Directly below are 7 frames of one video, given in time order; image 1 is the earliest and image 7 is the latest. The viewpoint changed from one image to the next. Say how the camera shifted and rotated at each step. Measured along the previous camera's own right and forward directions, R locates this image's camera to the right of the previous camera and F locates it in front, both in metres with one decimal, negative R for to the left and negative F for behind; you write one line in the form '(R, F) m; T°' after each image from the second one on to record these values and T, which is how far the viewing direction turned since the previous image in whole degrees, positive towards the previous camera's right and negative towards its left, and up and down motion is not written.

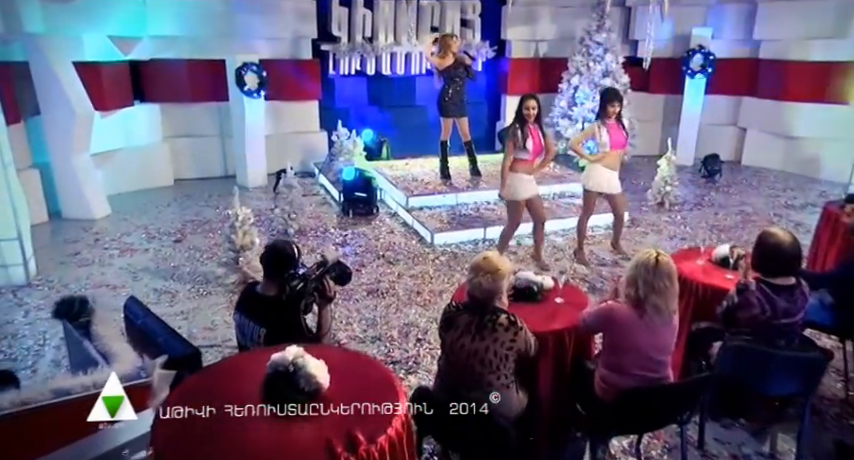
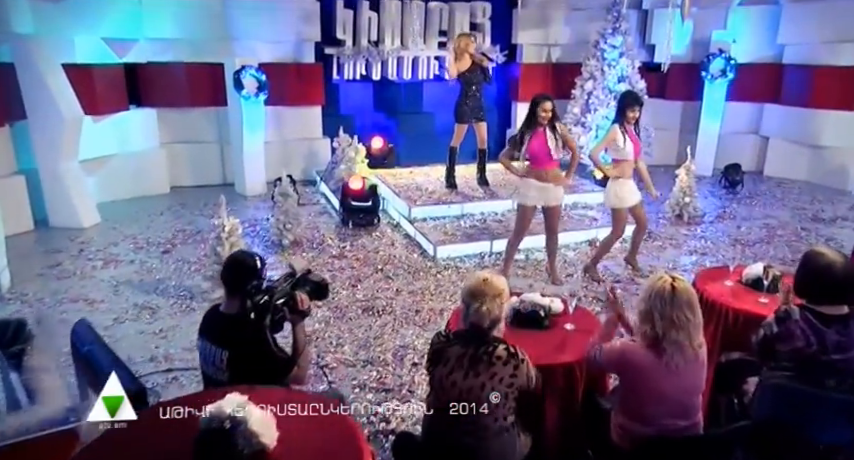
(+0.1, +0.3) m; -1°
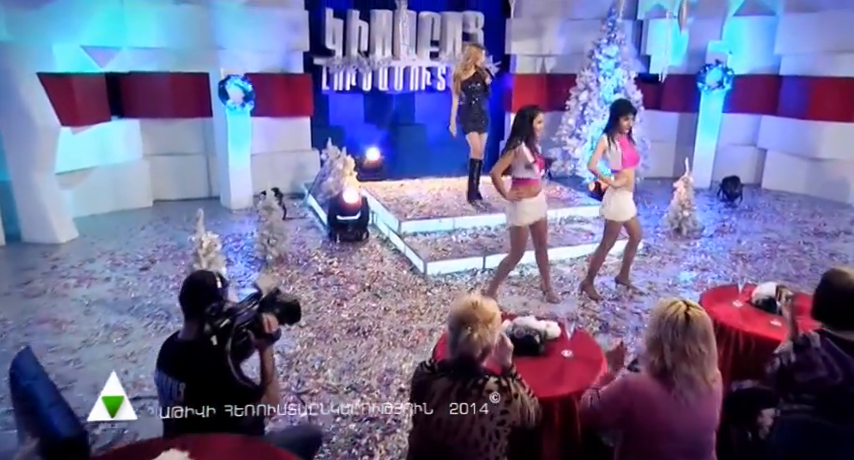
(0.0, +0.2) m; +1°
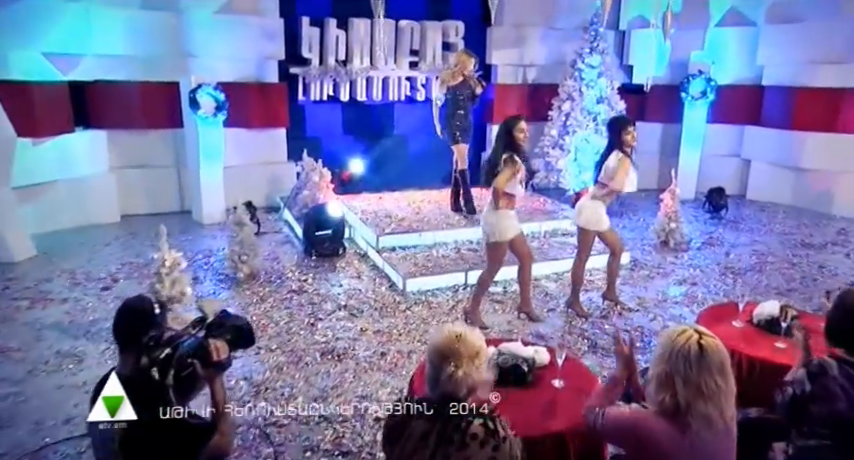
(0.0, +0.2) m; +2°
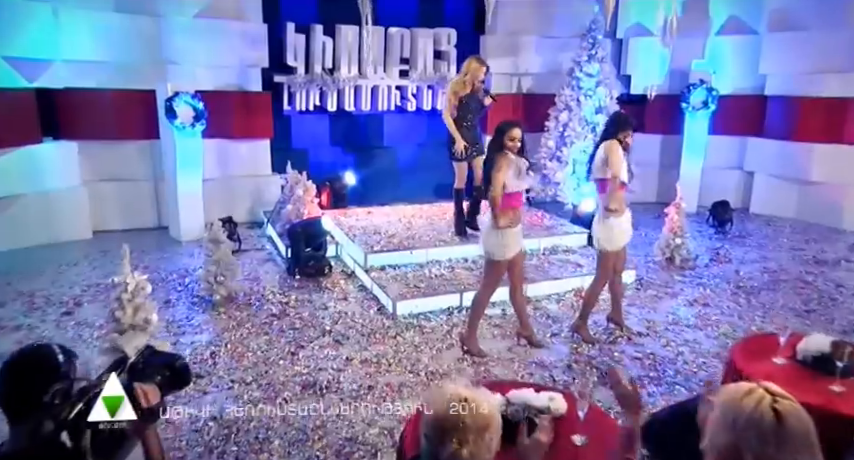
(0.0, +0.3) m; +1°
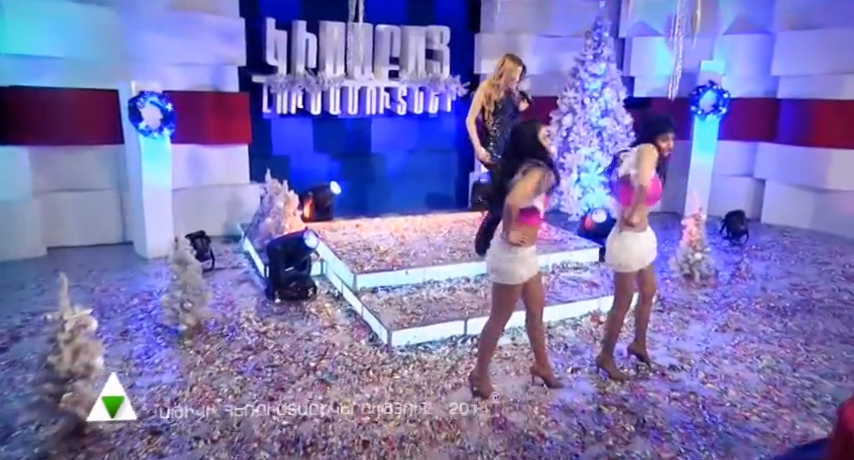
(-0.1, +0.5) m; +2°
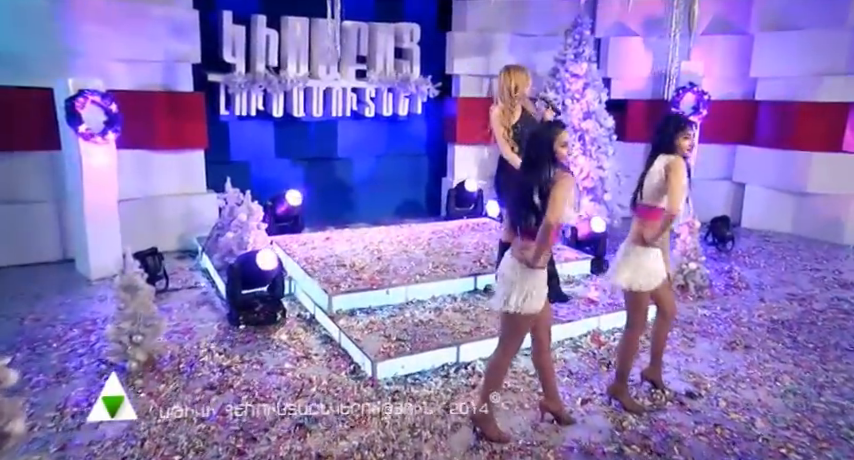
(-0.2, +0.4) m; +4°
